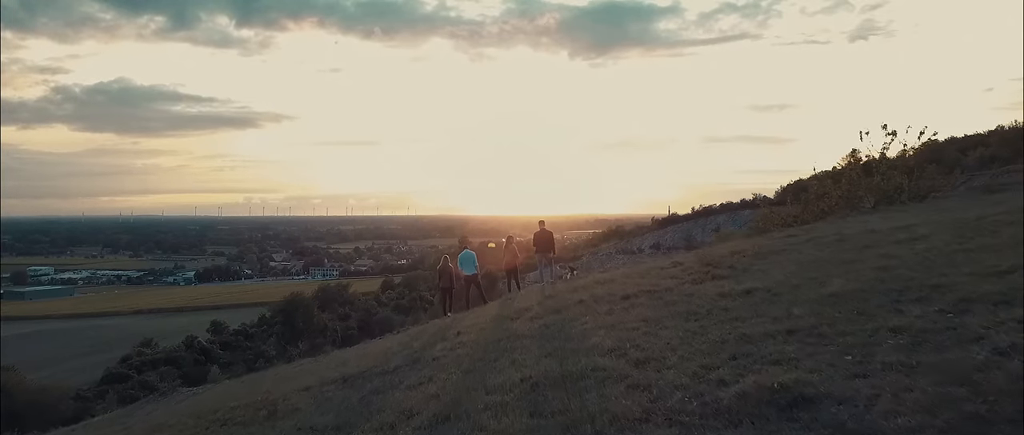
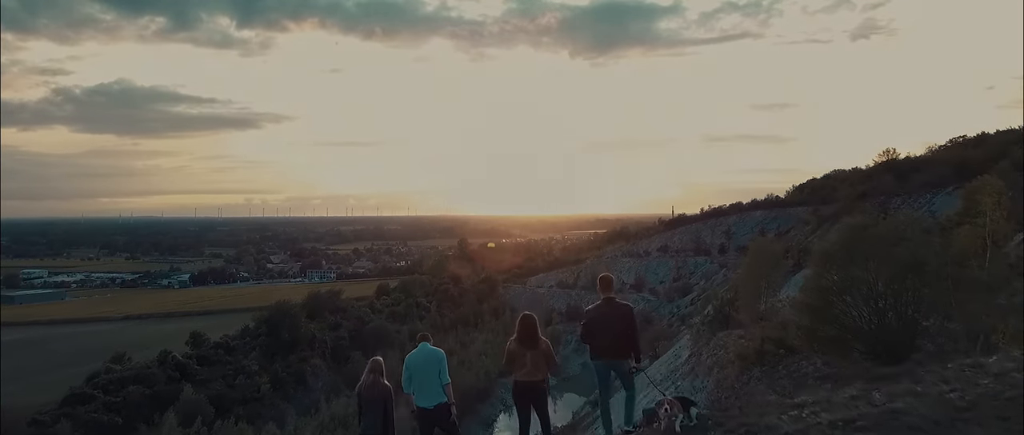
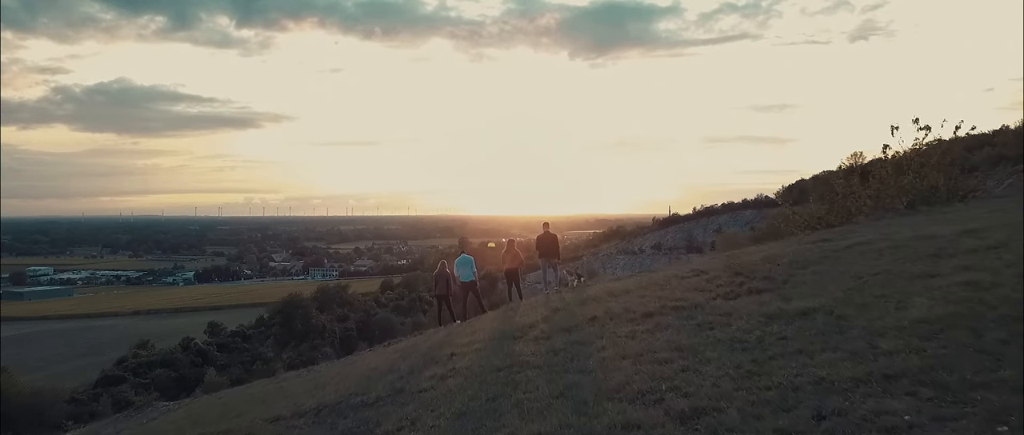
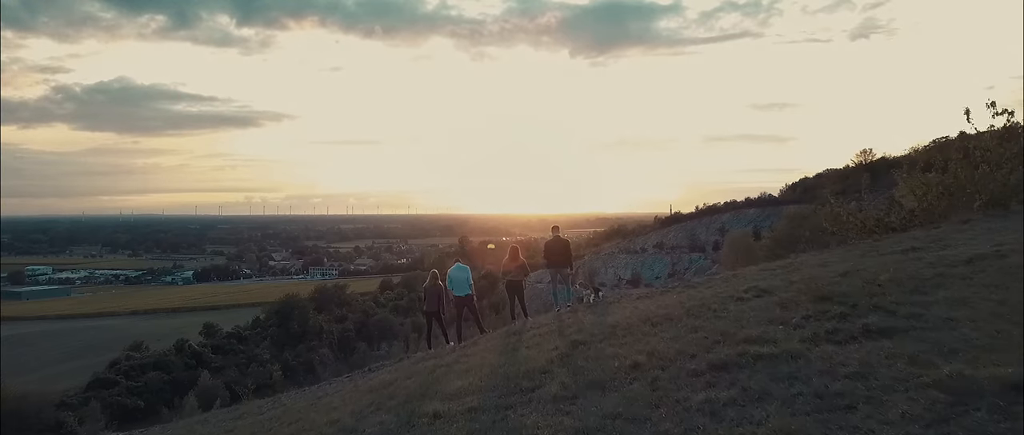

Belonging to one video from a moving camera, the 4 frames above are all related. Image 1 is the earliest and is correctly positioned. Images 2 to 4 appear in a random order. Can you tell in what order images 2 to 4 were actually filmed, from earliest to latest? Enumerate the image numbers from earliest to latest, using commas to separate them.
3, 4, 2
